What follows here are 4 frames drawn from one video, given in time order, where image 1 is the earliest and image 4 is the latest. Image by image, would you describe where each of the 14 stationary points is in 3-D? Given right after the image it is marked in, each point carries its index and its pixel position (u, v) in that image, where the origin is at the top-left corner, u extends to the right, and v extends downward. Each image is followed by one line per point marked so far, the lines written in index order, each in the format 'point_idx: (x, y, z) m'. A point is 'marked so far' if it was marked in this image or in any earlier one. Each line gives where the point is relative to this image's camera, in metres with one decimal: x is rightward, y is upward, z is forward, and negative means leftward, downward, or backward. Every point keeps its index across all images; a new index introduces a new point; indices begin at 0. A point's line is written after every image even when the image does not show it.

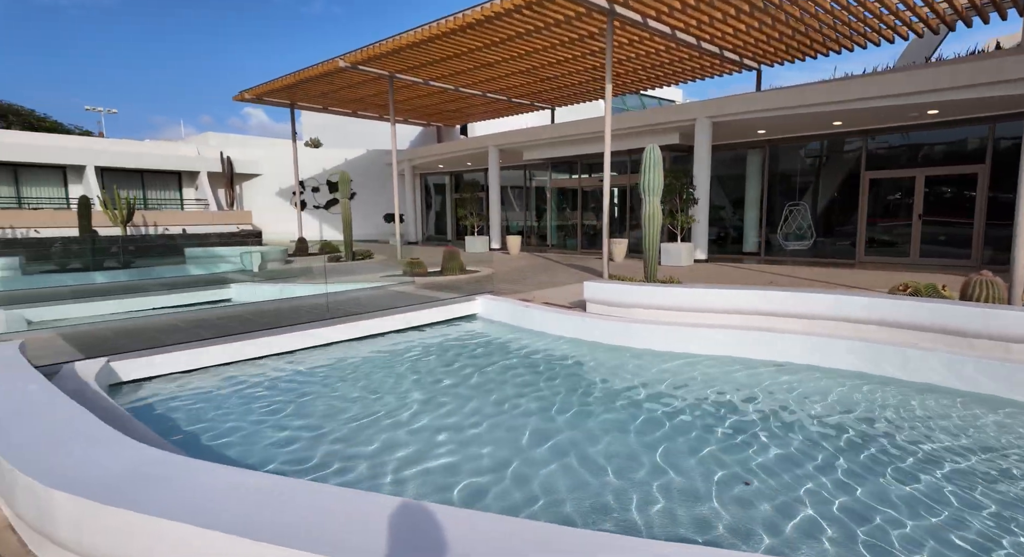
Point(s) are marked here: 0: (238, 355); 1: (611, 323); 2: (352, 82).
0: (-2.6, -0.8, +5.7) m
1: (+1.1, -0.5, +6.3) m
2: (-4.0, +4.9, +14.6) m
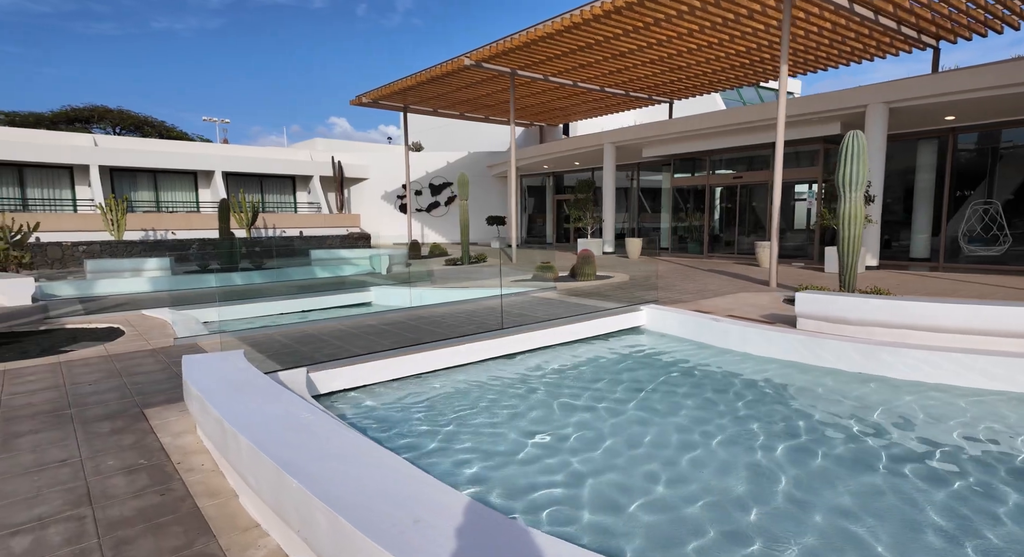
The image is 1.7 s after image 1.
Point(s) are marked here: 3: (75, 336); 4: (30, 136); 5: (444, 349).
0: (-0.8, -0.8, +5.4) m
1: (+2.9, -0.6, +5.5) m
2: (-1.0, +4.8, +14.4) m
3: (-4.5, -0.6, +6.1) m
4: (-13.3, +3.9, +16.3) m
5: (-0.6, -0.7, +5.6) m
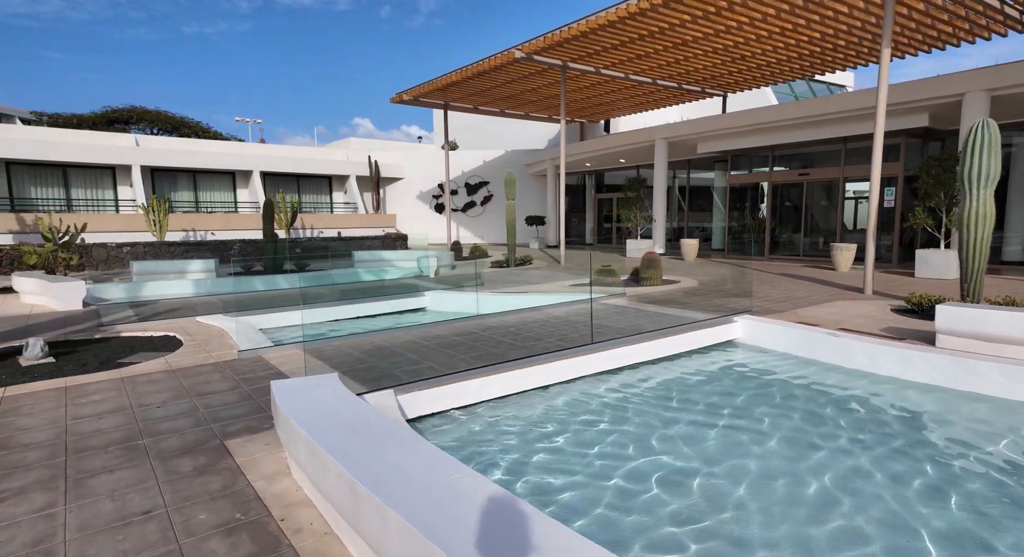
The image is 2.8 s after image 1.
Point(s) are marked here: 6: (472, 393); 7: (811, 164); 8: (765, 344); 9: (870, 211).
0: (-0.1, -0.9, +4.9) m
1: (+3.7, -0.7, +4.8) m
2: (+0.1, +4.7, +13.9) m
3: (-3.6, -0.7, +5.7) m
4: (-12.0, +3.9, +16.3) m
5: (+0.2, -0.7, +5.0) m
6: (-0.3, -0.9, +4.7) m
7: (+6.9, +2.6, +13.6) m
8: (+2.8, -0.7, +6.4) m
9: (+4.4, +0.8, +7.4) m
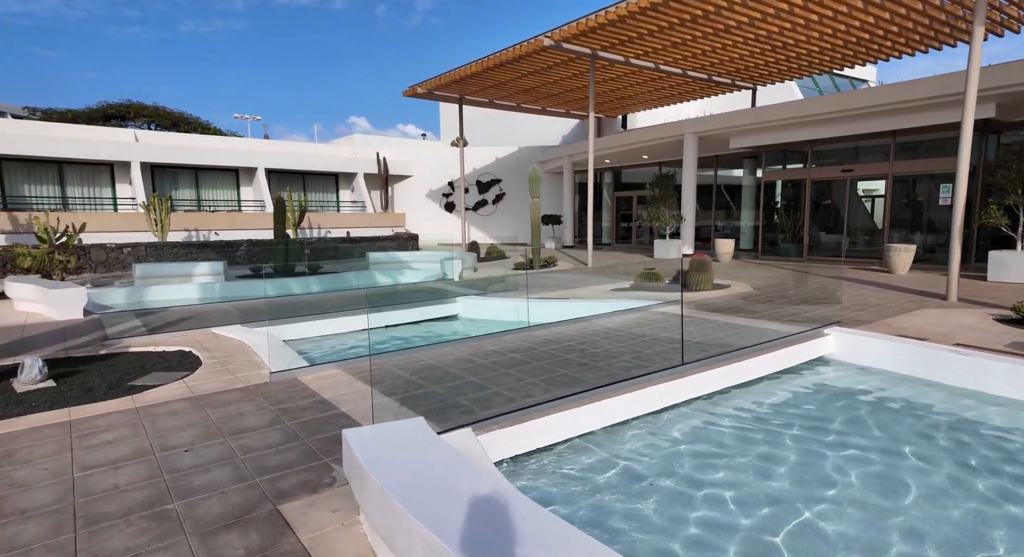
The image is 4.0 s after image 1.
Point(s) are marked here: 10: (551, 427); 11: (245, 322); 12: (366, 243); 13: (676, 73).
0: (+0.5, -1.0, +4.1) m
1: (+4.2, -0.7, +4.1) m
2: (+0.6, +4.7, +13.1) m
3: (-3.1, -0.7, +4.9) m
4: (-11.5, +3.8, +15.5) m
5: (+0.7, -0.8, +4.3) m
6: (+0.3, -1.0, +3.9) m
7: (+7.4, +2.5, +12.9) m
8: (+3.3, -0.8, +5.7) m
9: (+5.0, +0.8, +6.7) m
10: (+0.2, -0.9, +3.9) m
11: (-3.0, -0.5, +6.7) m
12: (-3.9, +0.9, +15.8) m
13: (+3.8, +4.8, +13.8) m
